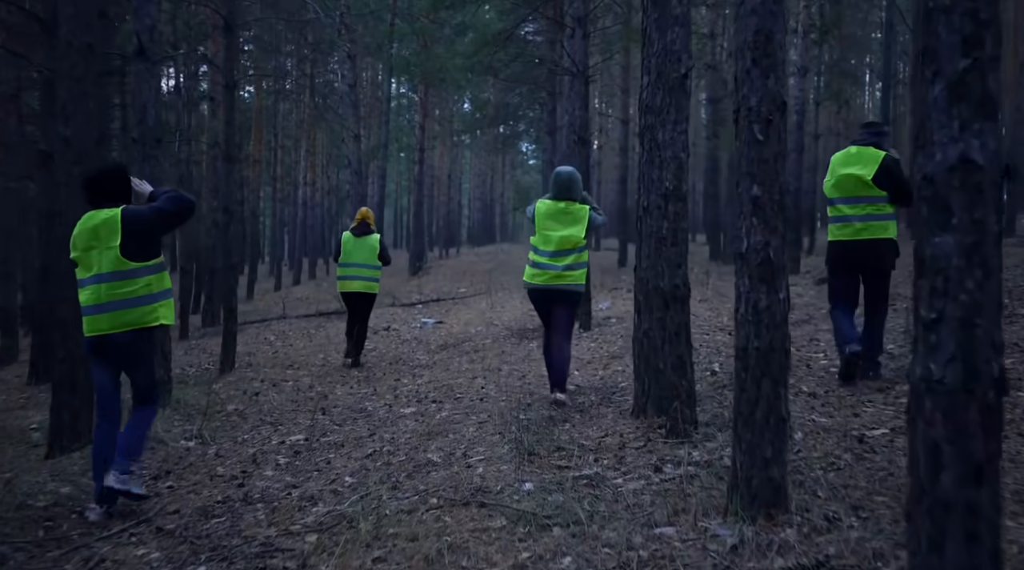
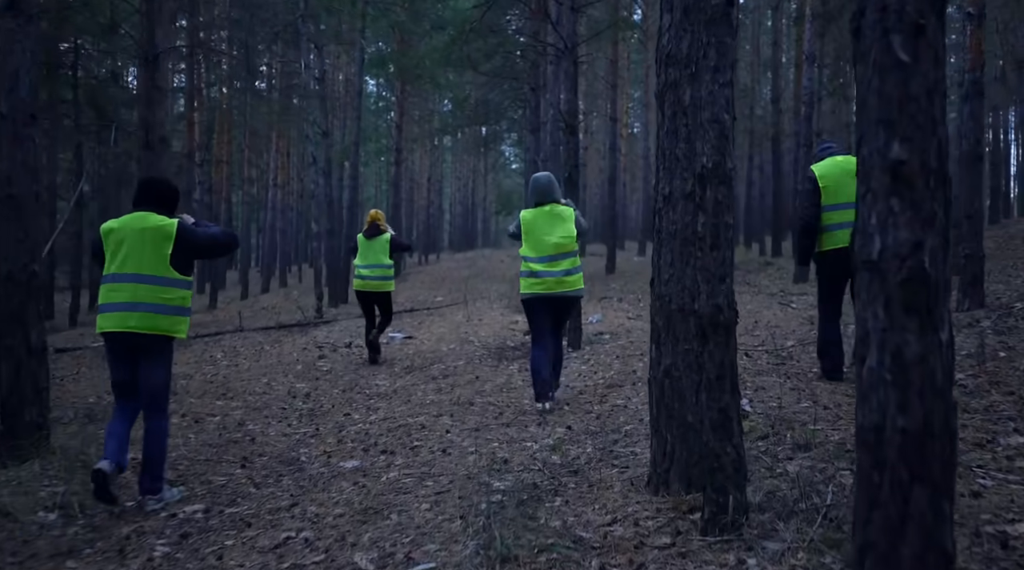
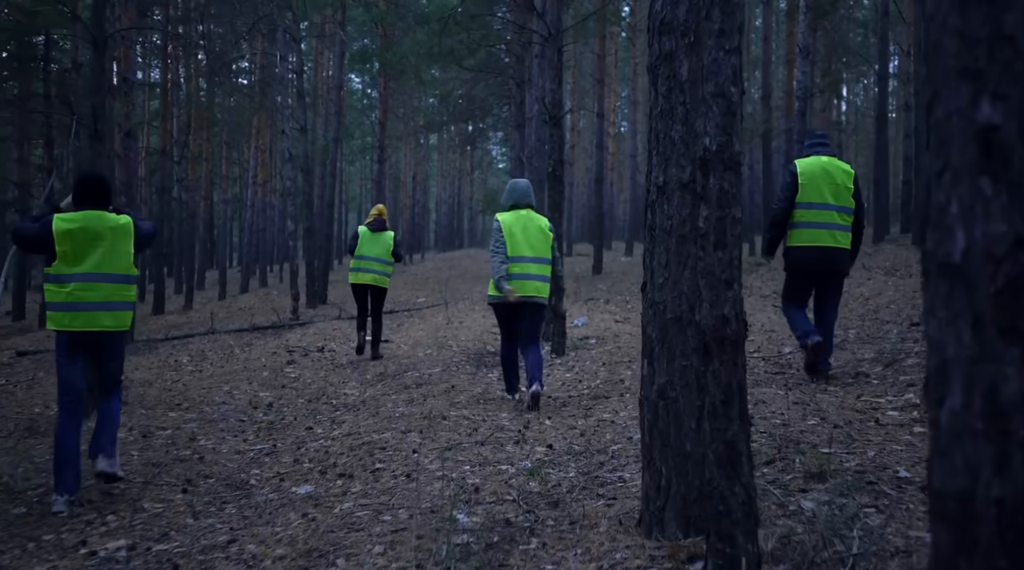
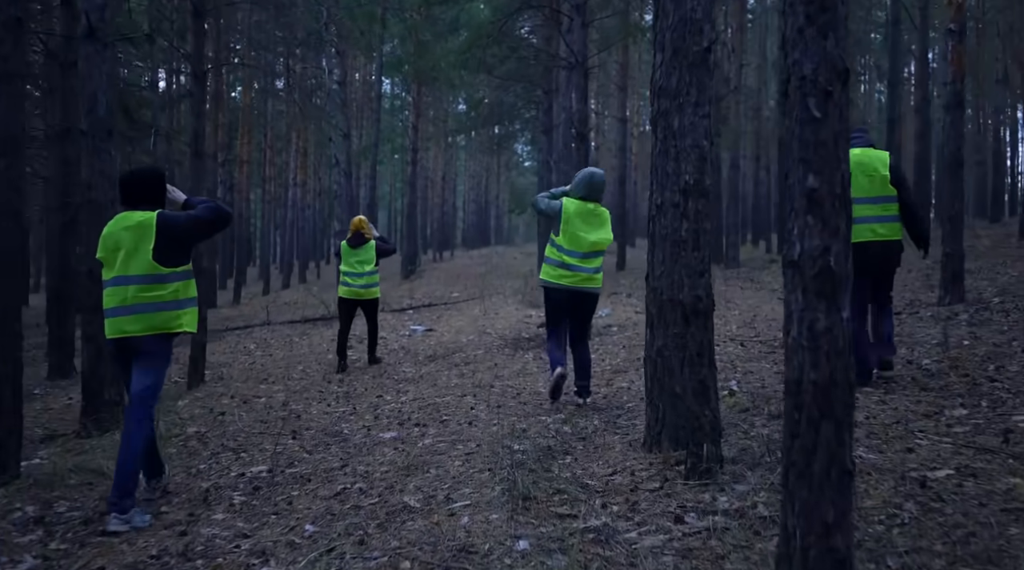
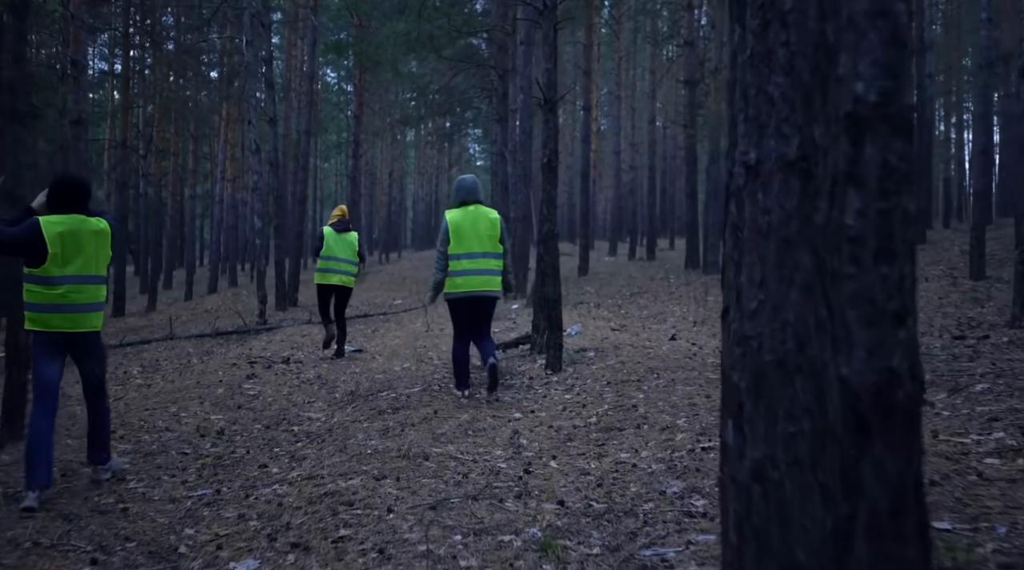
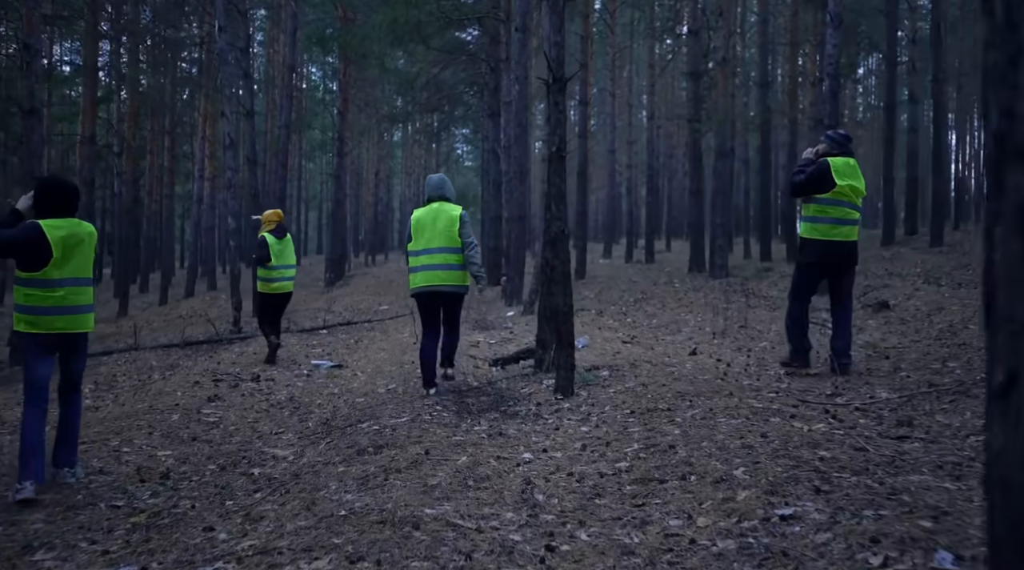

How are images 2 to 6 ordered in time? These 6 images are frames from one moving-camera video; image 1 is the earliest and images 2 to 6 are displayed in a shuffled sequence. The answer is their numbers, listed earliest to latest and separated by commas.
4, 2, 3, 5, 6
